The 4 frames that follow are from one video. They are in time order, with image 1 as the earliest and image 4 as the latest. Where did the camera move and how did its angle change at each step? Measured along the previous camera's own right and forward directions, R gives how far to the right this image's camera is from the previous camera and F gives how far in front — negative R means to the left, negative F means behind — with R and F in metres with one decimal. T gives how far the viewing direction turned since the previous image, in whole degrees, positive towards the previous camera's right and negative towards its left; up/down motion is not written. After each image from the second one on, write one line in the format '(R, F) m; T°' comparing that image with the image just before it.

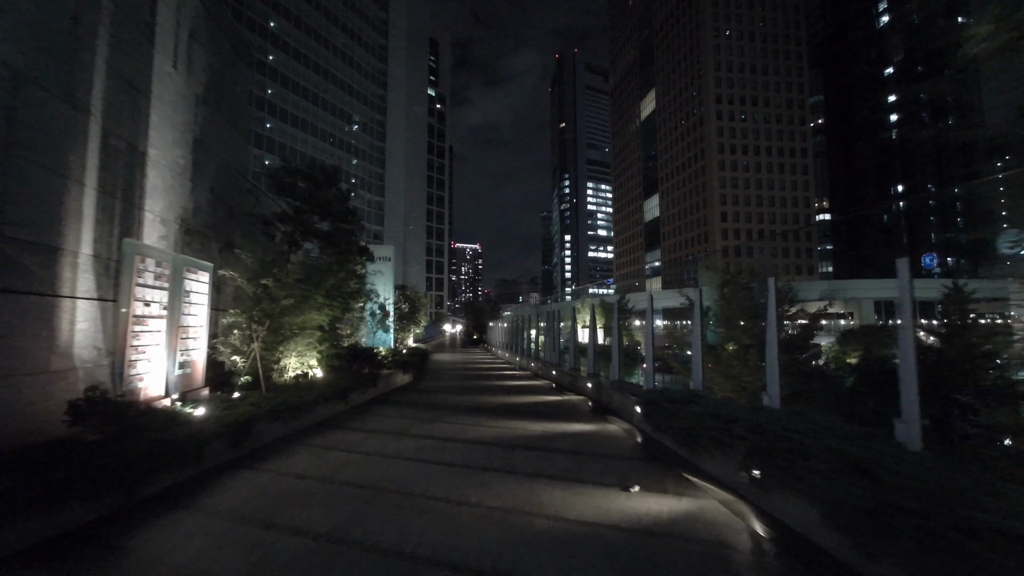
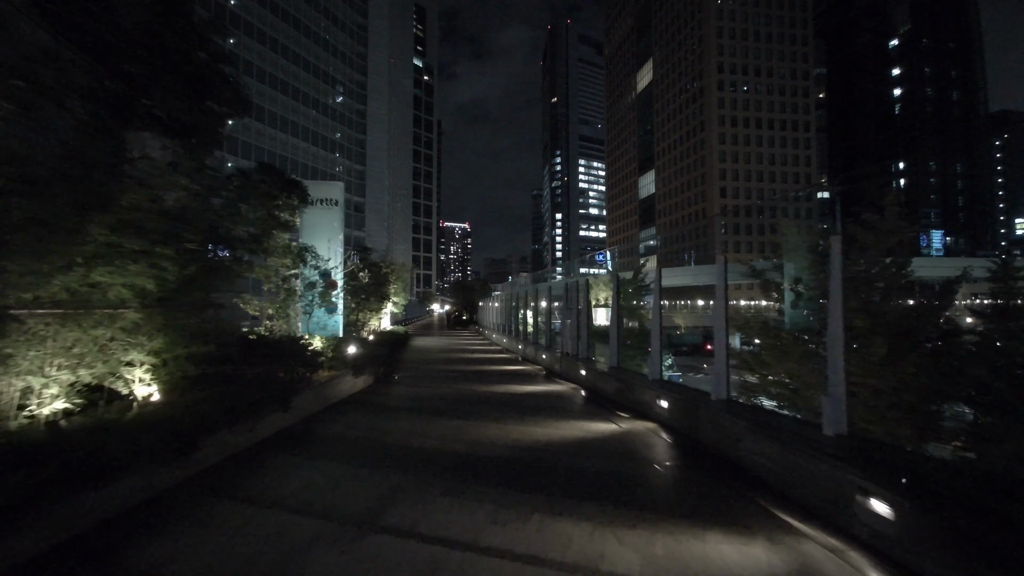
(-0.7, +8.2) m; +1°
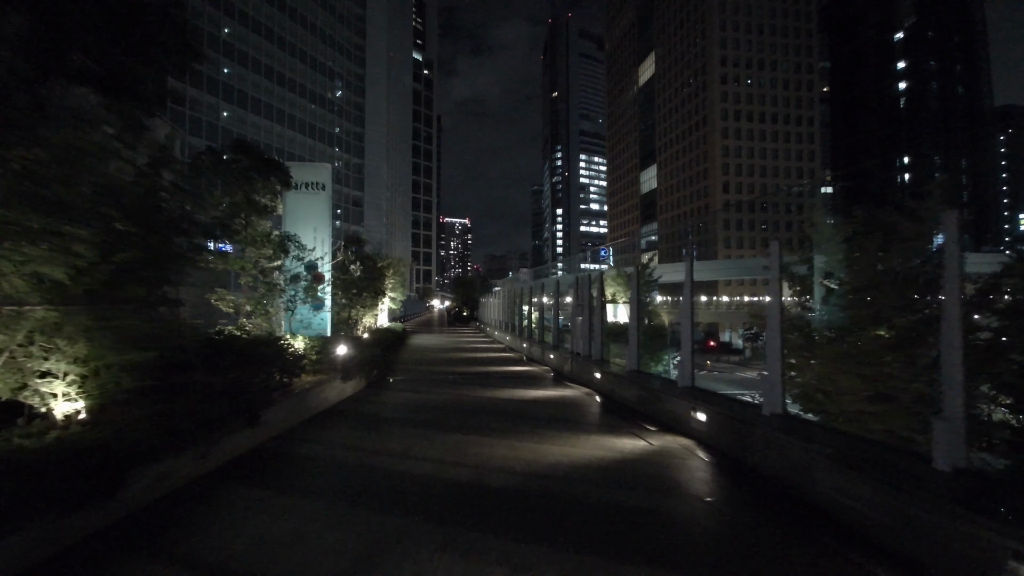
(-0.2, +1.6) m; 0°
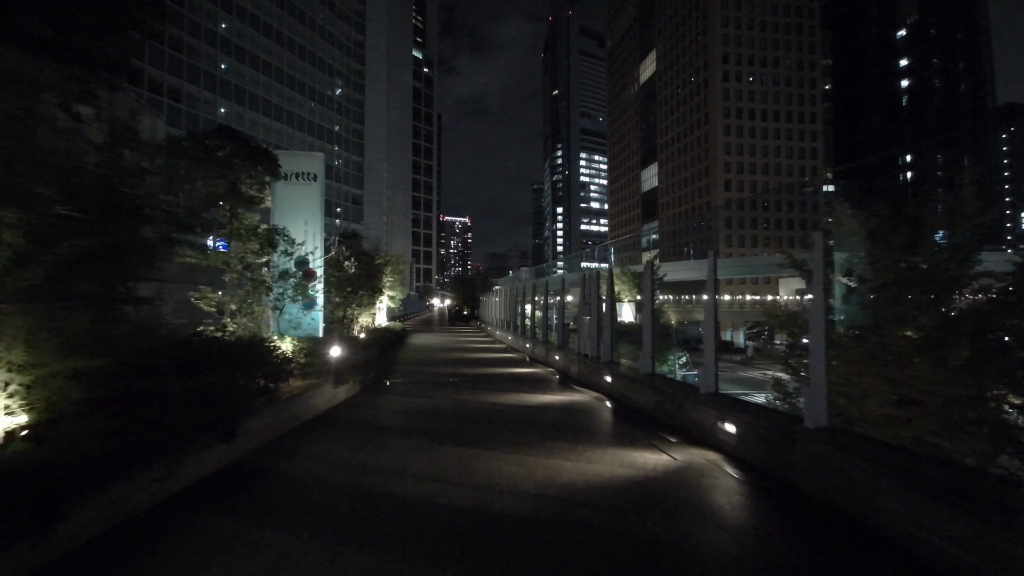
(-0.1, +0.9) m; 0°
